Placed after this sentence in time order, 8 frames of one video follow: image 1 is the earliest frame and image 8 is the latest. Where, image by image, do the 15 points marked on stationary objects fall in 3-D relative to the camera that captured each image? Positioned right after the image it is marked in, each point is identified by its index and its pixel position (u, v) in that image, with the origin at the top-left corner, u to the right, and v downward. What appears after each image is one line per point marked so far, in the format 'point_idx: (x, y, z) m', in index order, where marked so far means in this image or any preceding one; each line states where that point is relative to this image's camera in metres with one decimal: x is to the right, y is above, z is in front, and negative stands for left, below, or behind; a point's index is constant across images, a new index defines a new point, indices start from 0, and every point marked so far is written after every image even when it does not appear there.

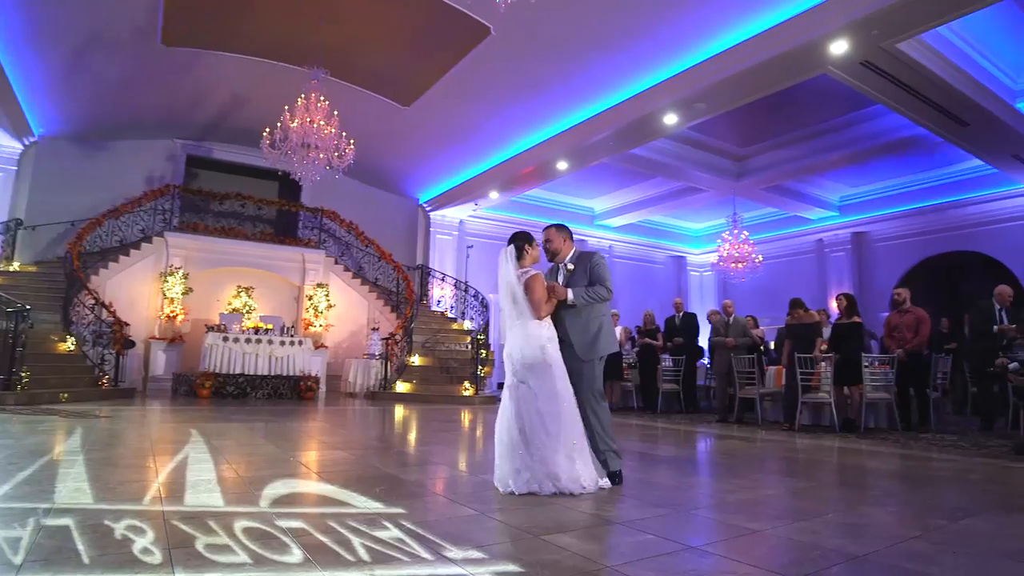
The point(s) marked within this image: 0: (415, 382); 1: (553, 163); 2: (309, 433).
0: (-1.4, -1.3, +9.6) m
1: (+0.6, +1.8, +9.9) m
2: (-2.3, -1.6, +7.5) m
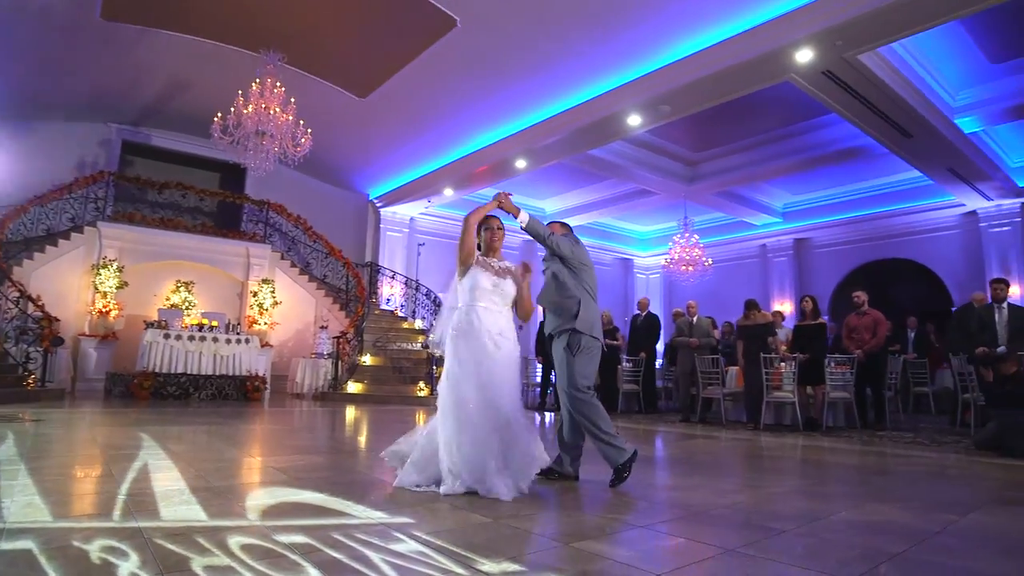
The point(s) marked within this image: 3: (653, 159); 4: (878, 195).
0: (-2.0, -1.3, +9.3) m
1: (0.0, +1.8, +9.8) m
2: (-2.7, -1.5, +7.1) m
3: (+2.2, +2.0, +10.6) m
4: (+6.0, +1.5, +10.9) m
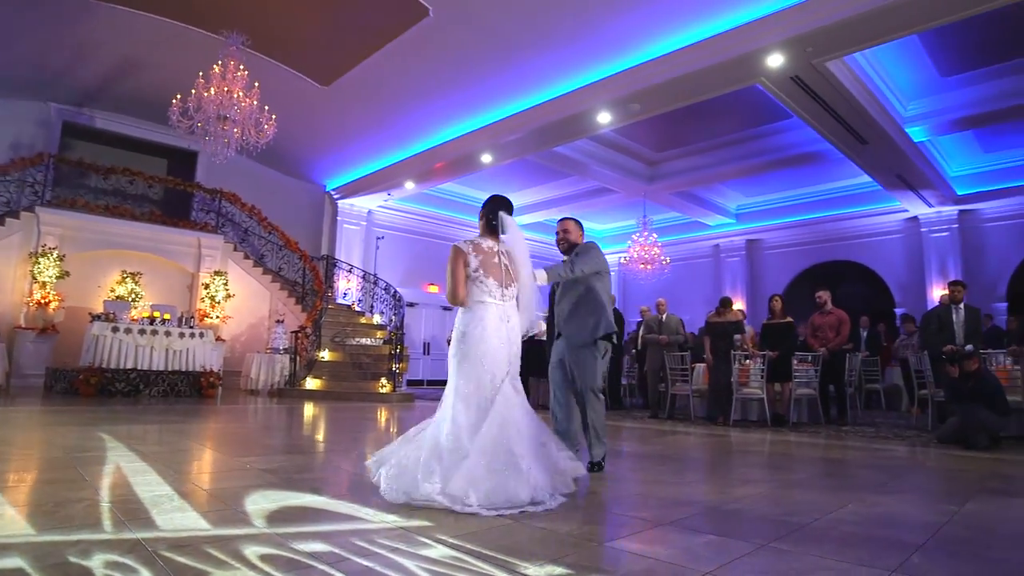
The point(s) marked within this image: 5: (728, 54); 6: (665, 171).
0: (-2.5, -1.2, +9.0) m
1: (-0.5, +1.9, +9.7) m
2: (-3.0, -1.5, +6.8) m
3: (+1.6, +2.1, +10.7) m
4: (+5.4, +1.5, +11.4) m
5: (+2.1, +2.3, +6.7) m
6: (+2.5, +1.9, +11.2) m
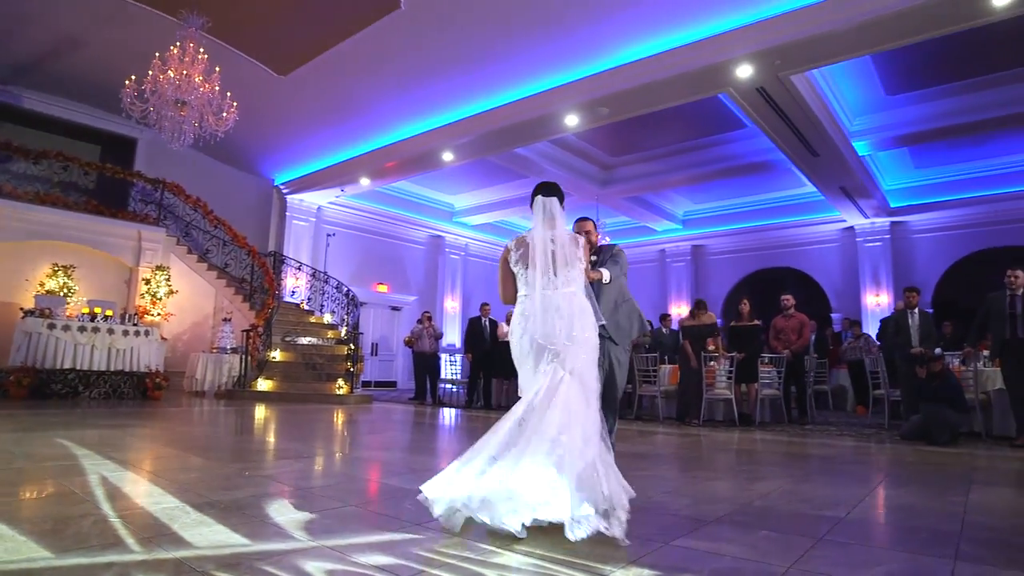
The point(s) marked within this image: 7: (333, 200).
0: (-3.0, -1.2, +8.7) m
1: (-1.1, +1.9, +9.5) m
2: (-3.2, -1.4, +6.4) m
3: (+0.9, +2.1, +10.8) m
4: (+4.6, +1.4, +11.9) m
5: (+1.9, +2.3, +6.8) m
6: (+1.8, +1.9, +11.4) m
7: (-3.0, +1.5, +11.3) m
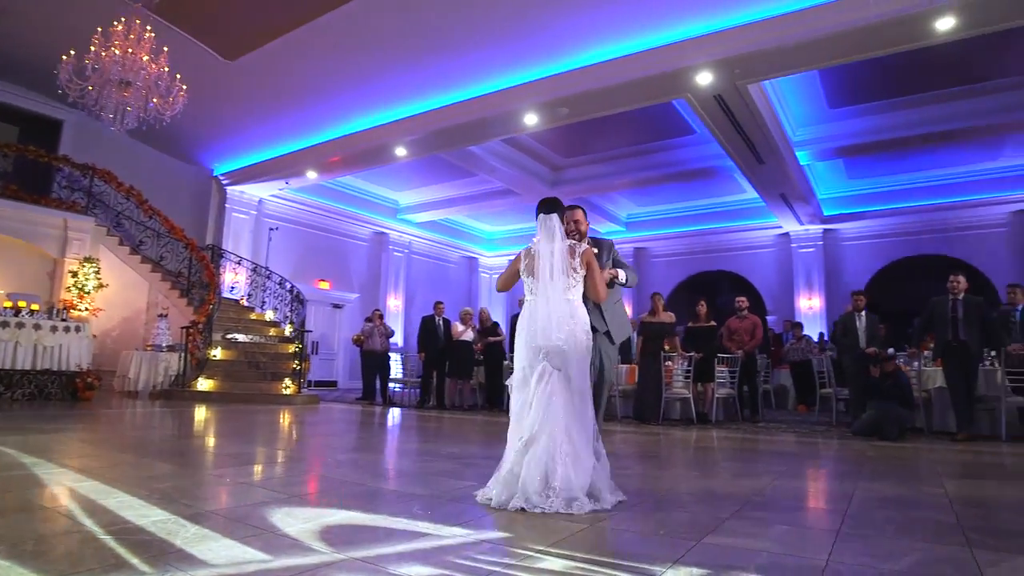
0: (-3.6, -1.1, +8.2) m
1: (-1.7, +1.9, +9.3) m
2: (-3.6, -1.4, +6.0) m
3: (+0.1, +2.1, +10.8) m
4: (+3.6, +1.4, +12.3) m
5: (+1.5, +2.3, +7.0) m
6: (+0.9, +1.9, +11.5) m
7: (-3.8, +1.5, +10.8) m
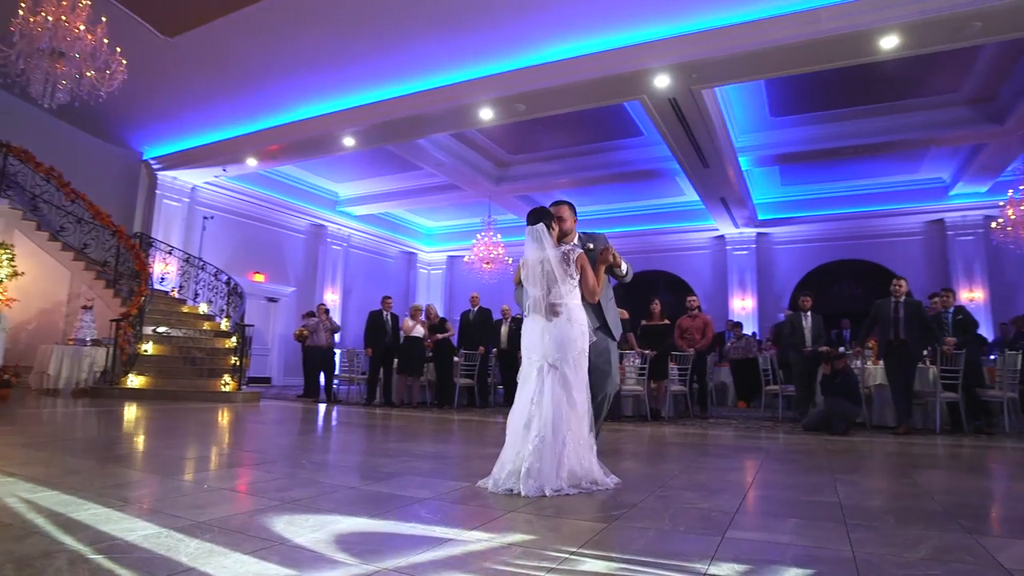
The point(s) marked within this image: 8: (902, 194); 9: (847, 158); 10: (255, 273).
0: (-4.1, -1.0, +7.8) m
1: (-2.4, +2.0, +9.0) m
2: (-3.9, -1.3, +5.5) m
3: (-0.7, +2.1, +10.7) m
4: (+2.6, +1.4, +12.5) m
5: (+1.1, +2.3, +7.1) m
6: (0.0, +1.9, +11.5) m
7: (-4.6, +1.6, +10.3) m
8: (+6.2, +1.5, +10.8) m
9: (+4.9, +1.9, +9.8) m
10: (-4.3, +0.2, +11.3) m
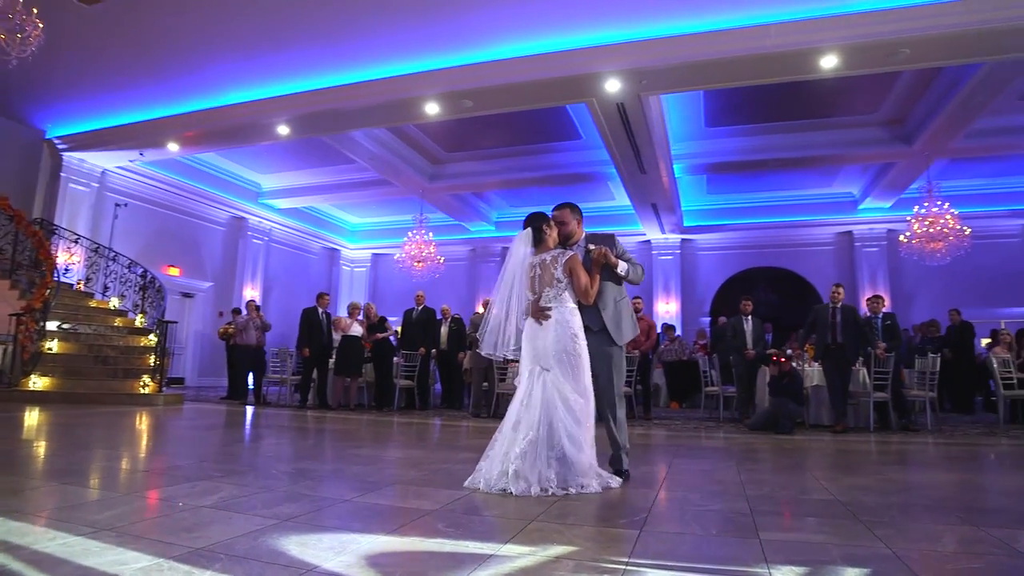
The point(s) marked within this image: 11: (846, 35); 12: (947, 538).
0: (-4.7, -0.9, +7.0) m
1: (-3.1, +2.1, +8.6) m
2: (-4.2, -1.2, +4.8) m
3: (-1.7, +2.1, +10.4) m
4: (+1.3, +1.3, +12.7) m
5: (+0.6, +2.3, +7.1) m
6: (-1.1, +1.9, +11.3) m
7: (-5.5, +1.7, +9.5) m
8: (+5.2, +1.4, +11.5) m
9: (+4.0, +1.8, +10.4) m
10: (-5.3, +0.3, +10.5) m
11: (+3.1, +2.3, +6.2) m
12: (+1.5, -0.9, +2.3) m
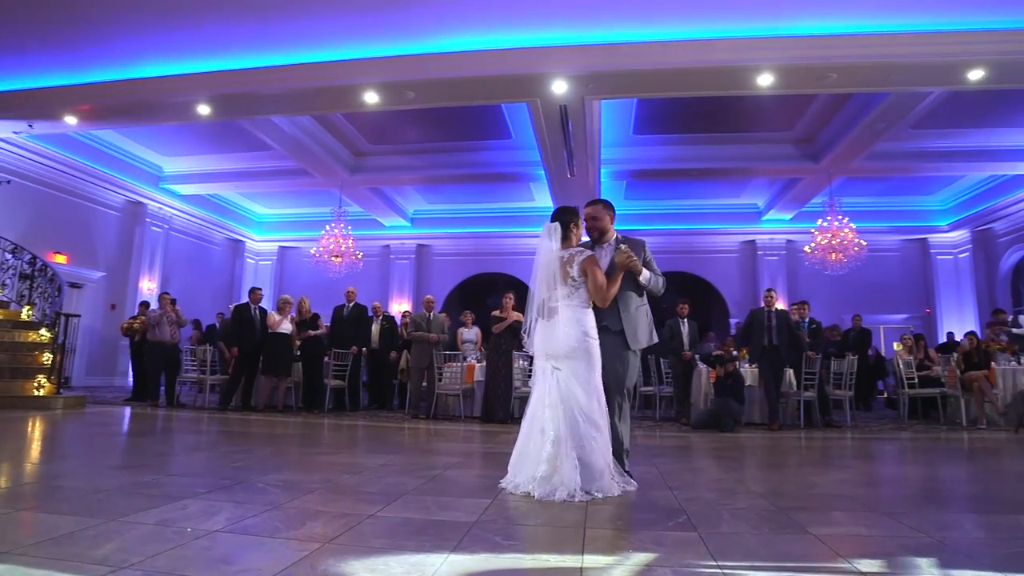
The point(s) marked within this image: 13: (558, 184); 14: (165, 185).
0: (-5.2, -0.8, +6.1) m
1: (-3.8, +2.2, +7.9) m
2: (-4.3, -1.1, +4.0) m
3: (-2.7, +2.2, +9.9) m
4: (-0.2, +1.3, +12.7) m
5: (+0.1, +2.3, +7.1) m
6: (-2.3, +2.0, +10.9) m
7: (-6.4, +1.9, +8.4) m
8: (+3.8, +1.3, +12.2) m
9: (+2.8, +1.7, +10.8) m
10: (-6.4, +0.5, +9.4) m
11: (+2.6, +2.3, +6.6) m
12: (+1.7, -0.9, +2.5) m
13: (+0.7, +1.5, +10.3) m
14: (-5.6, +1.7, +10.9) m
